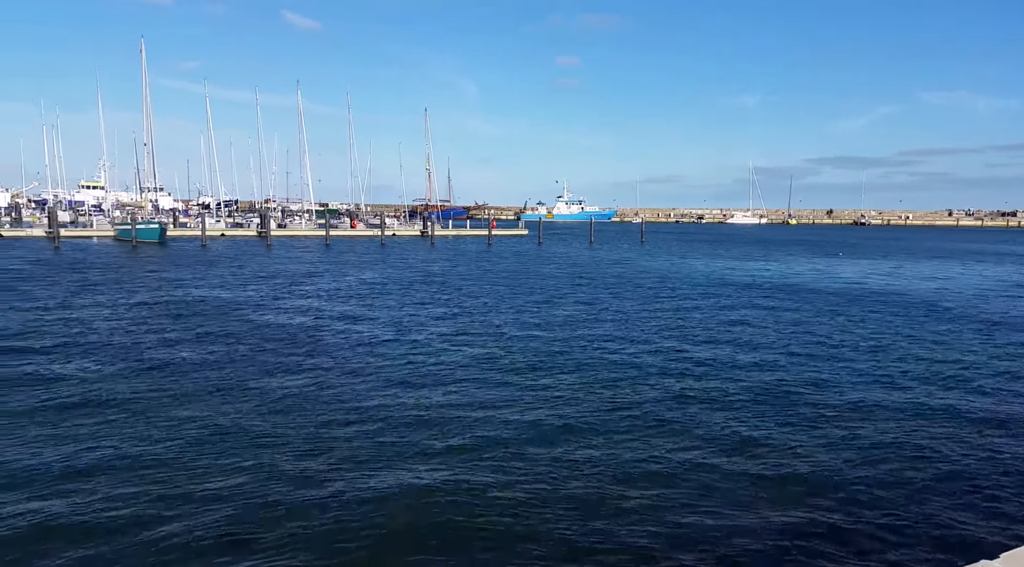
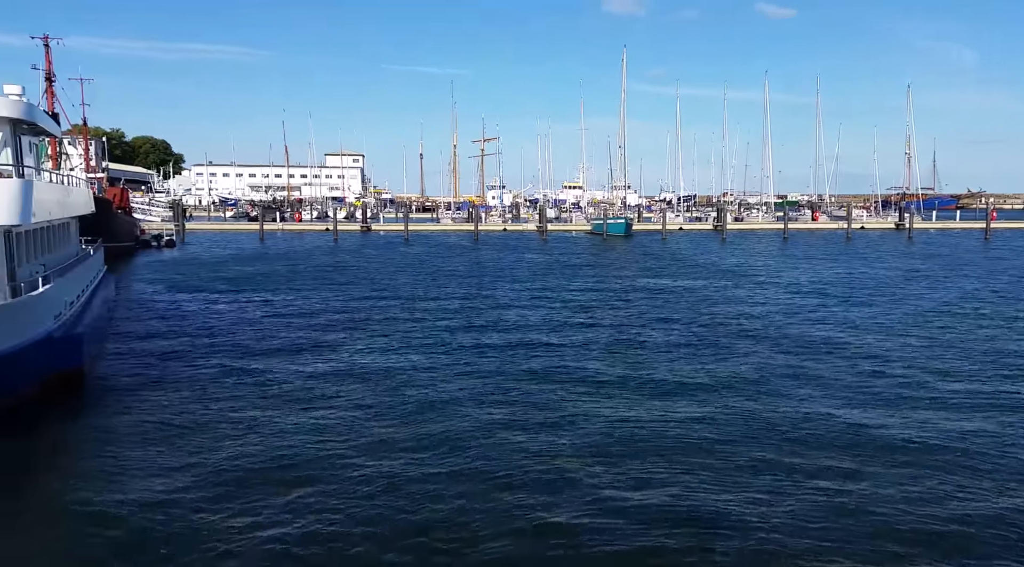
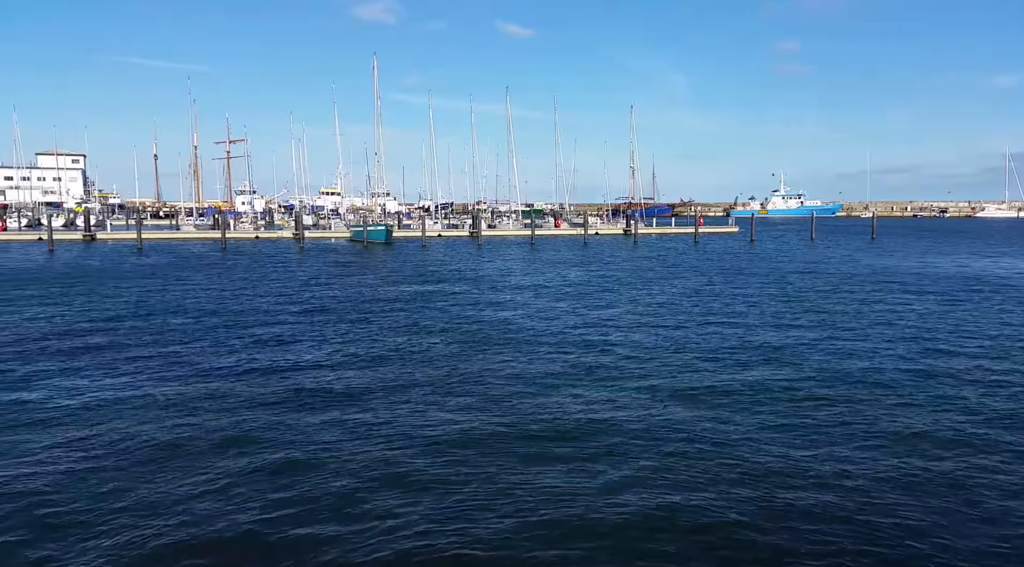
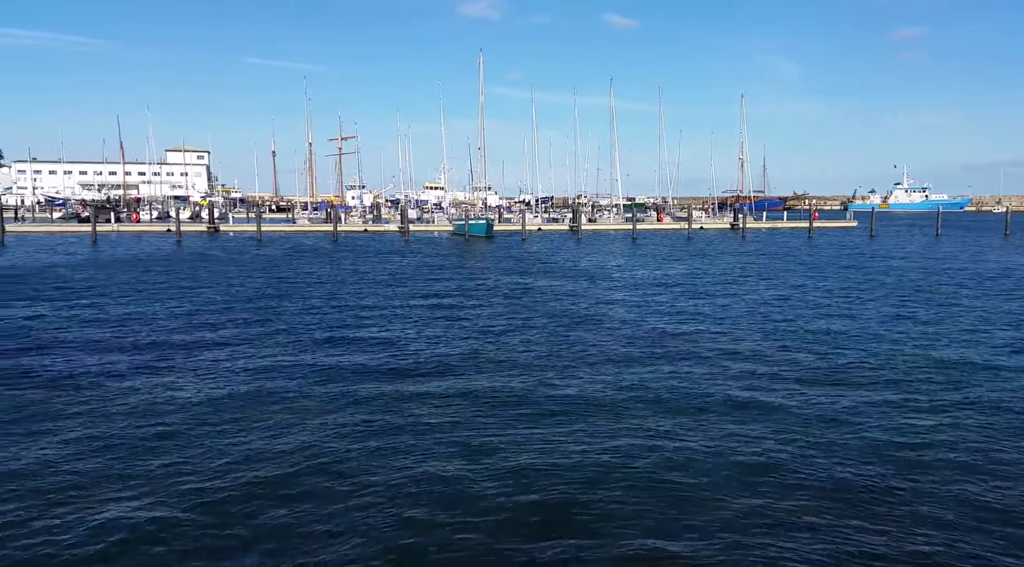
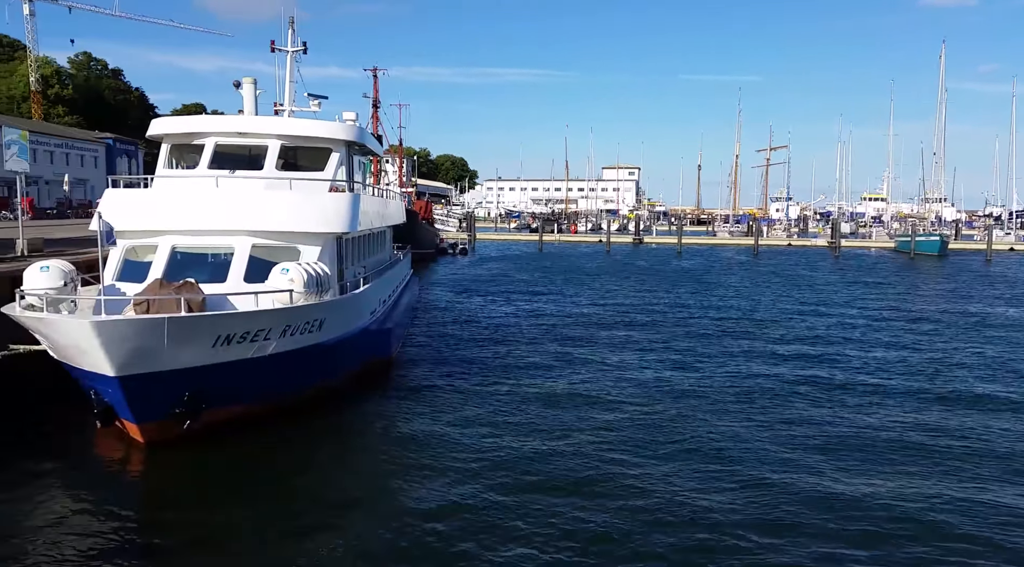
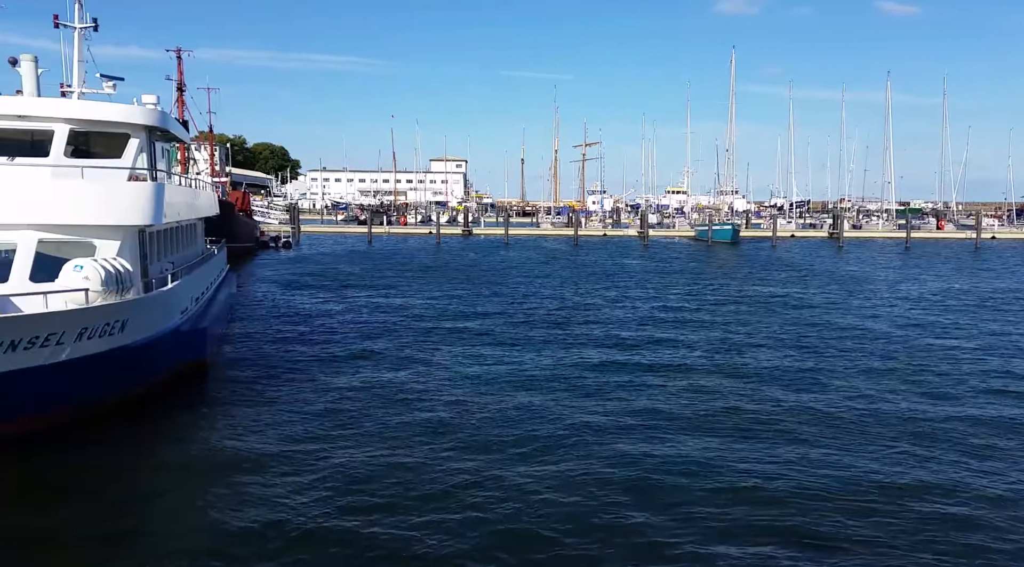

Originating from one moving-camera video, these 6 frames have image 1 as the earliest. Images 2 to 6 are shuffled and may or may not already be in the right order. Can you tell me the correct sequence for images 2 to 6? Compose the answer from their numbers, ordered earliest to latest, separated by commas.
3, 4, 2, 6, 5
